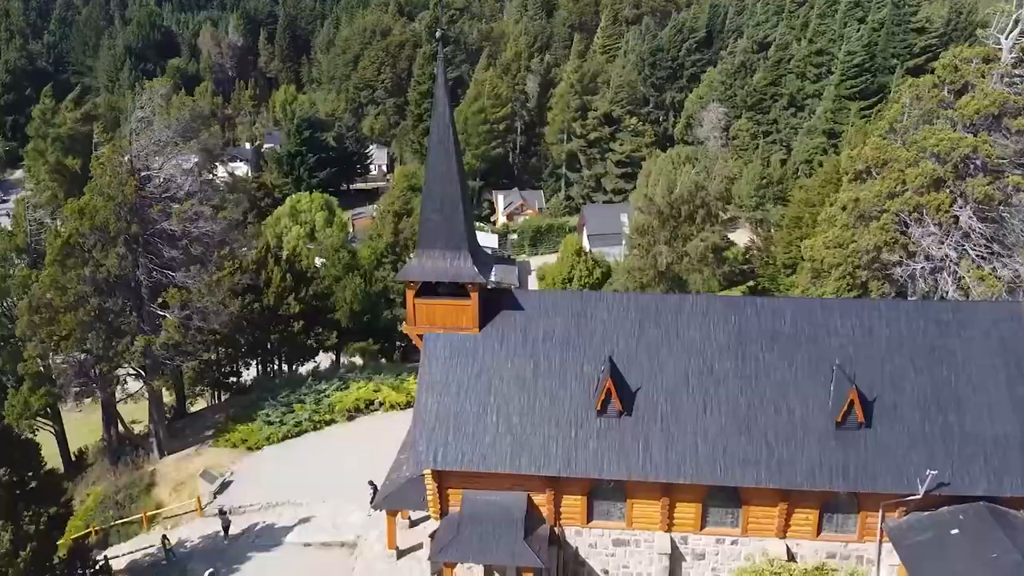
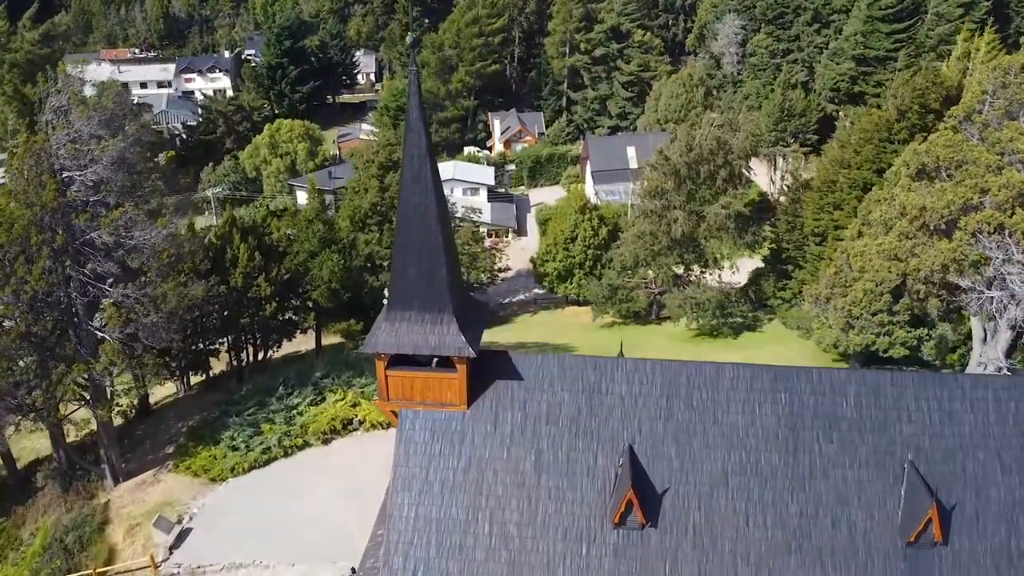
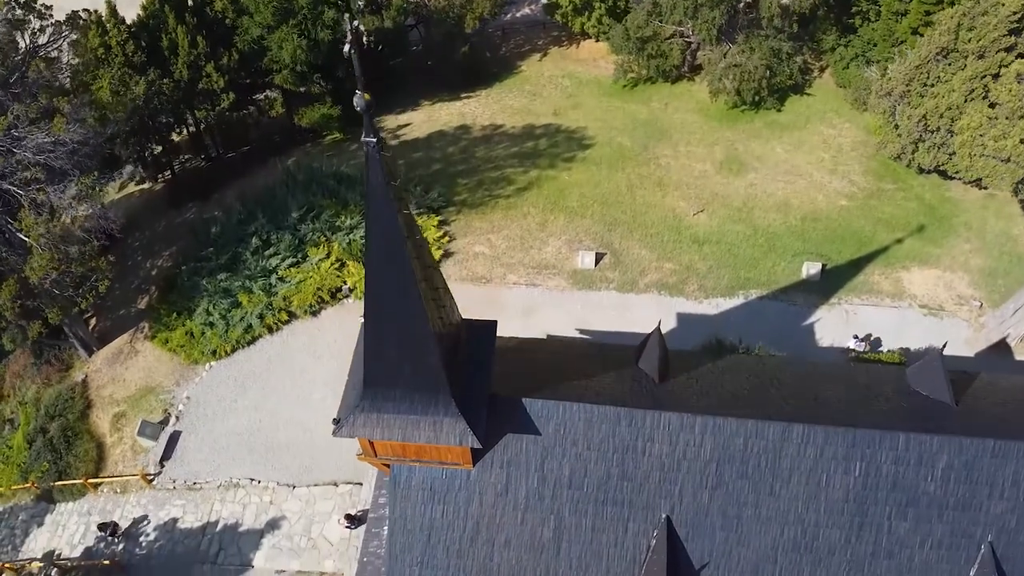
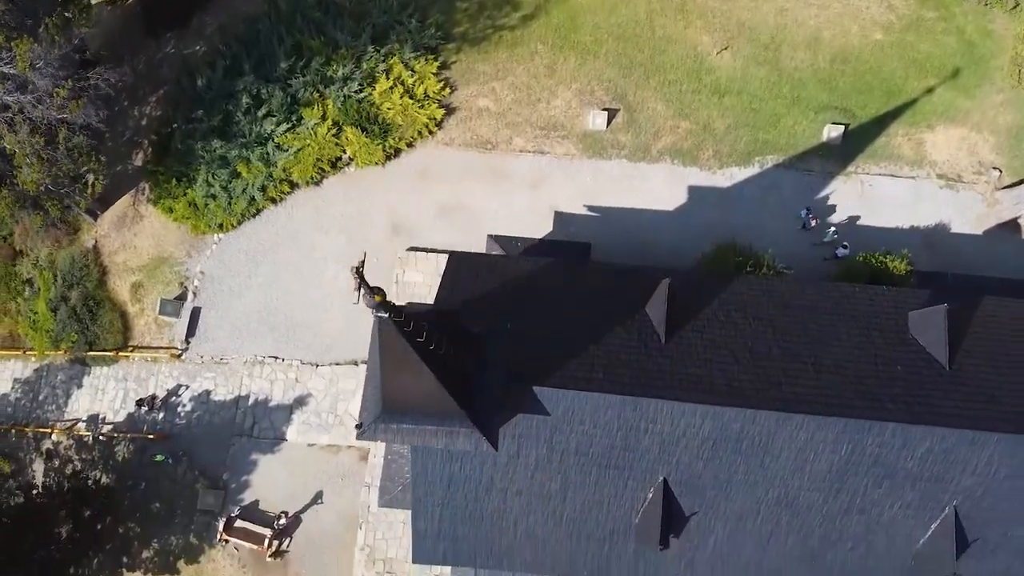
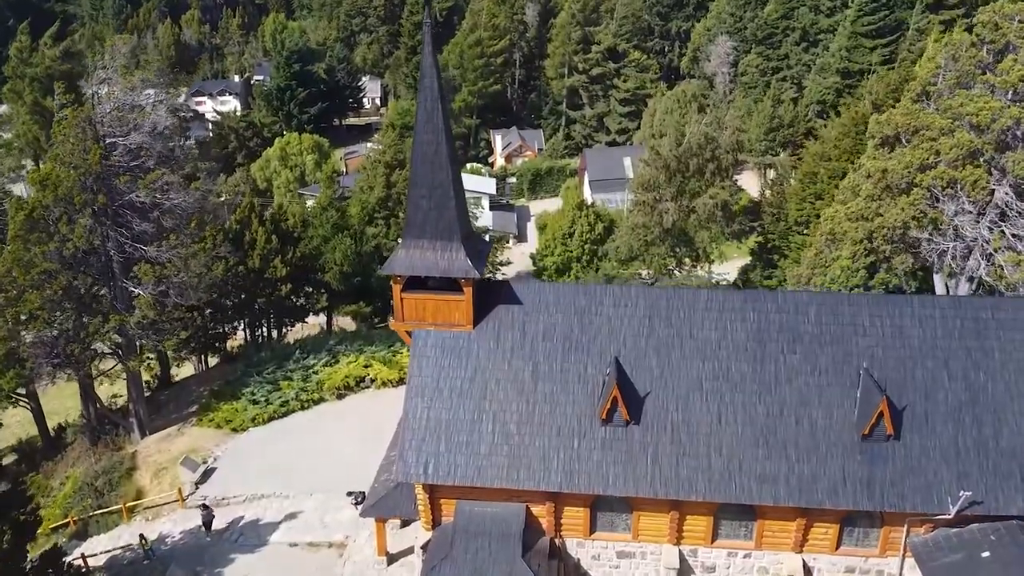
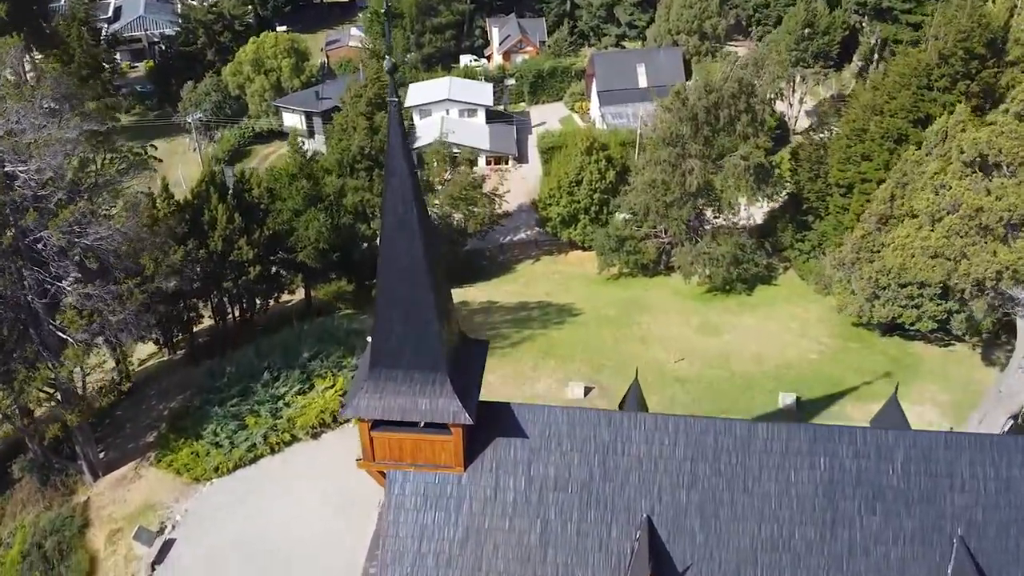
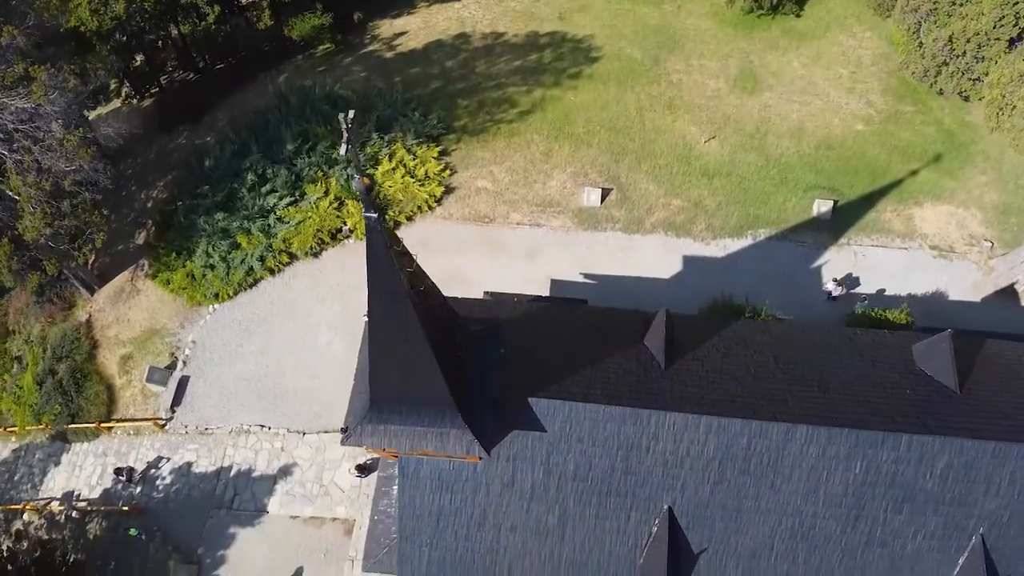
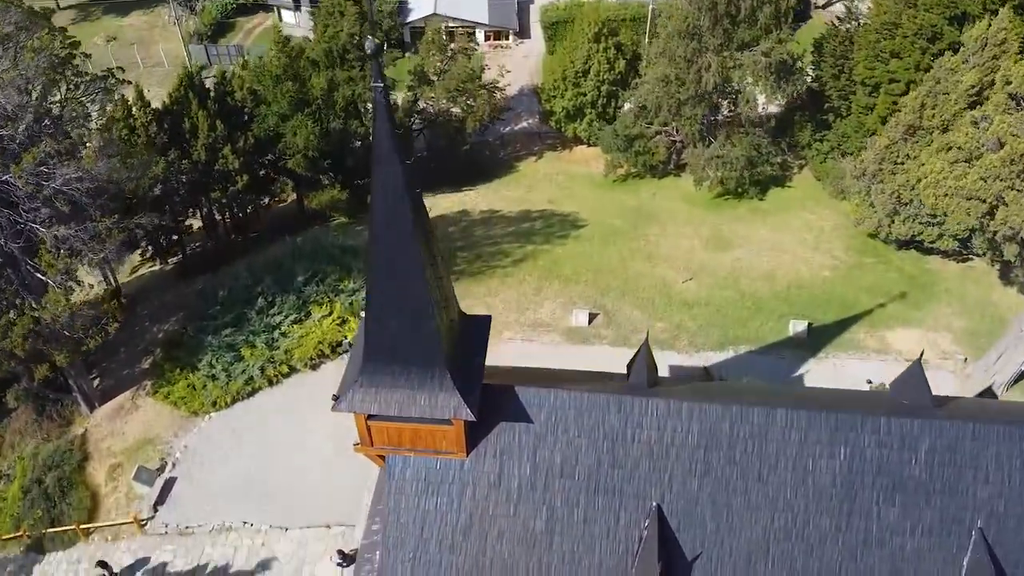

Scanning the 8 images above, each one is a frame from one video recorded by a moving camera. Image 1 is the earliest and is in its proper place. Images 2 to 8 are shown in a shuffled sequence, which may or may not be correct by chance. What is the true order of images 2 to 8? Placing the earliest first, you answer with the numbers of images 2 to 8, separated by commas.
5, 2, 6, 8, 3, 7, 4
